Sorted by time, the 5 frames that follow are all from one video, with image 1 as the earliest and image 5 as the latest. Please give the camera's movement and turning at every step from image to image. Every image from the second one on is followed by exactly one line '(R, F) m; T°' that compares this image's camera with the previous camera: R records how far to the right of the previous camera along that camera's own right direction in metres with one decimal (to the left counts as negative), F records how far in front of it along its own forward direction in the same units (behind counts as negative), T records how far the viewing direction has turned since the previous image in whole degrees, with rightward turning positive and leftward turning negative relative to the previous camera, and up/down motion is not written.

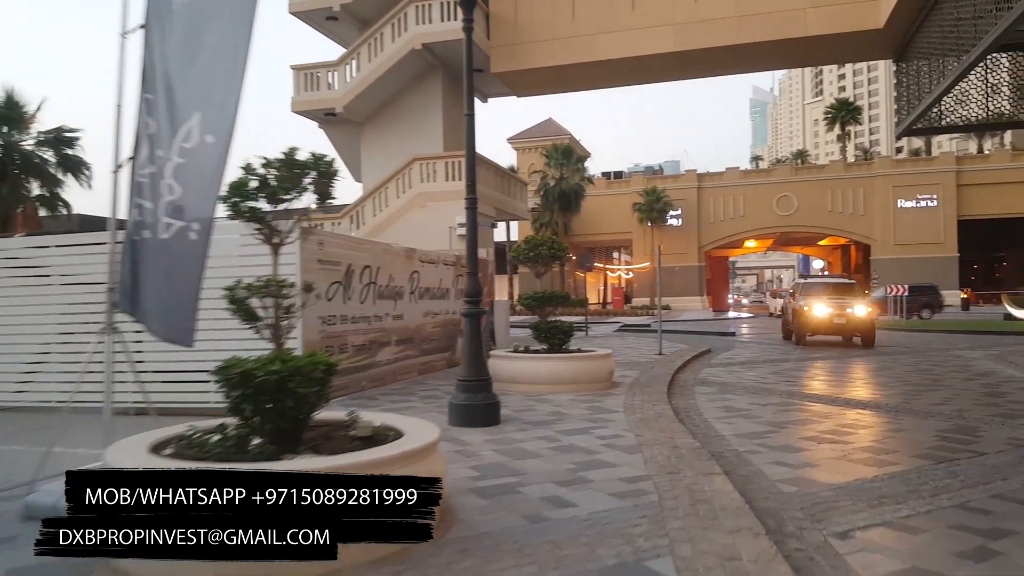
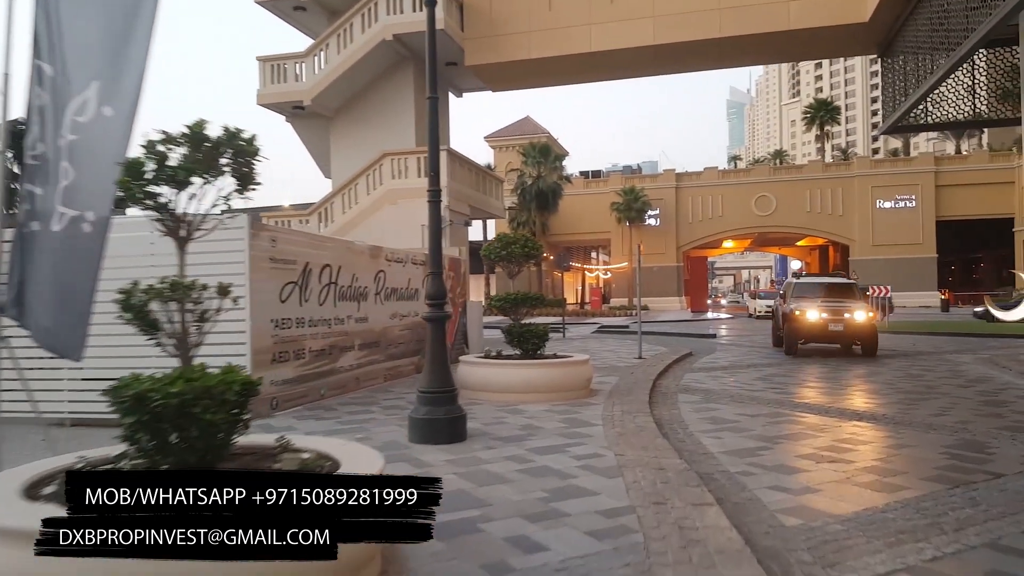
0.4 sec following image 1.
(+0.1, +0.7) m; +1°
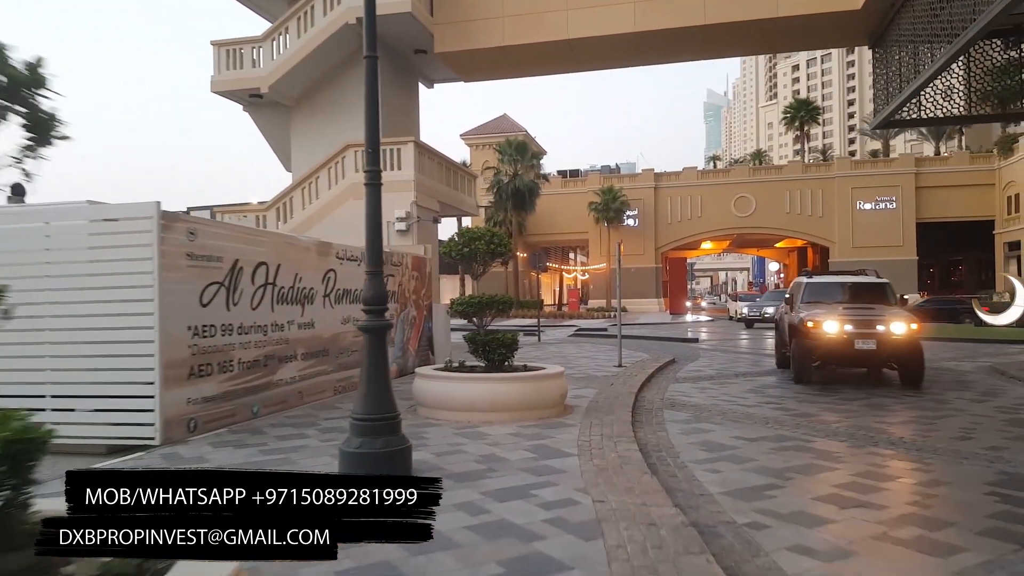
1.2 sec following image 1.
(+0.1, +1.3) m; +1°
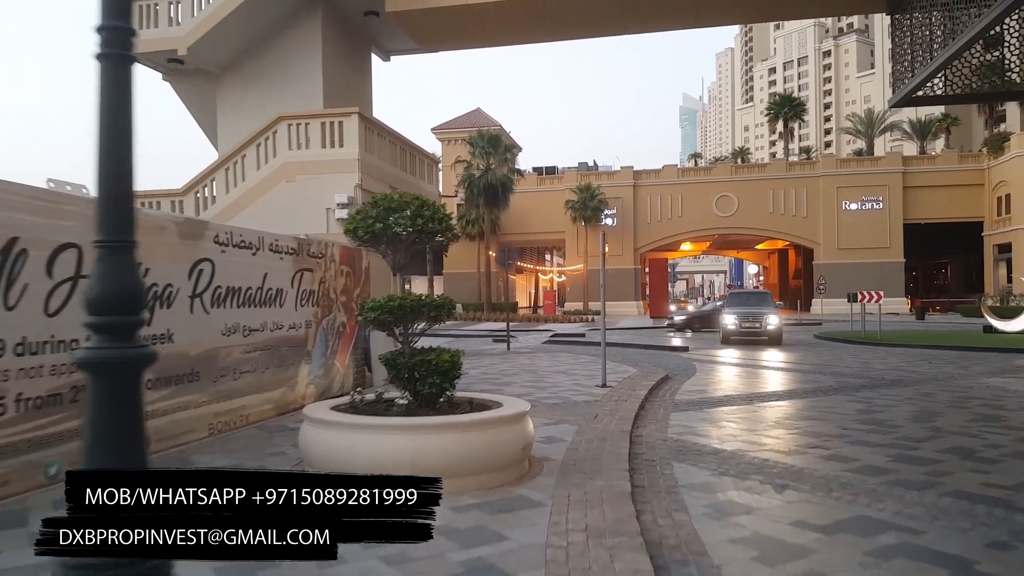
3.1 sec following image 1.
(+0.2, +2.9) m; +1°
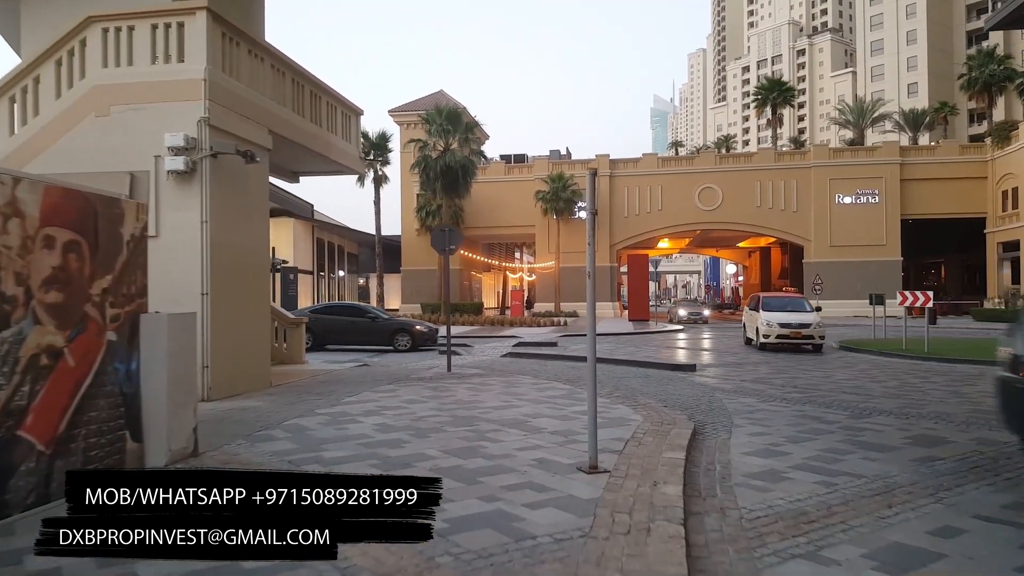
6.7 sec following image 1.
(+0.4, +5.6) m; +2°
